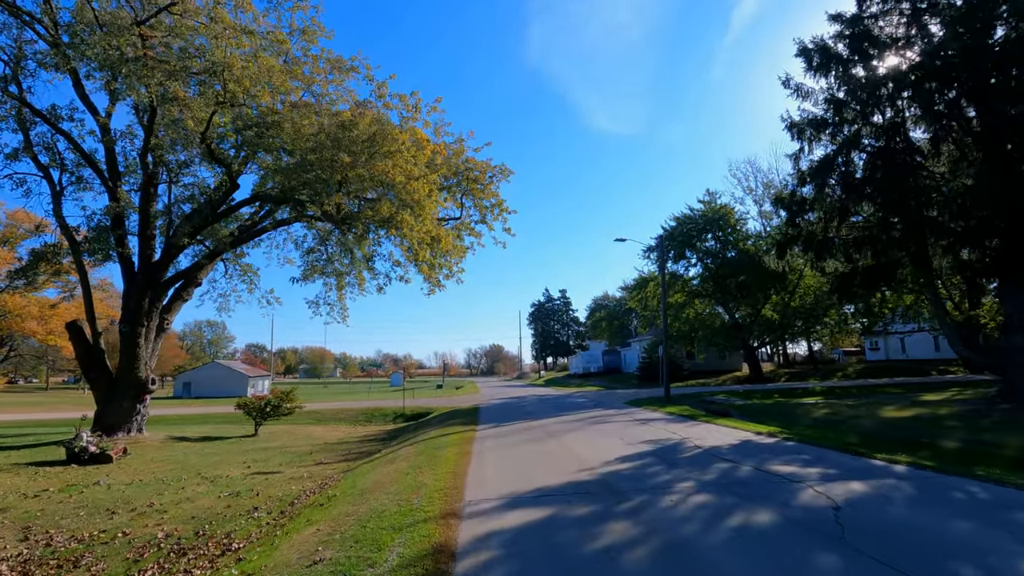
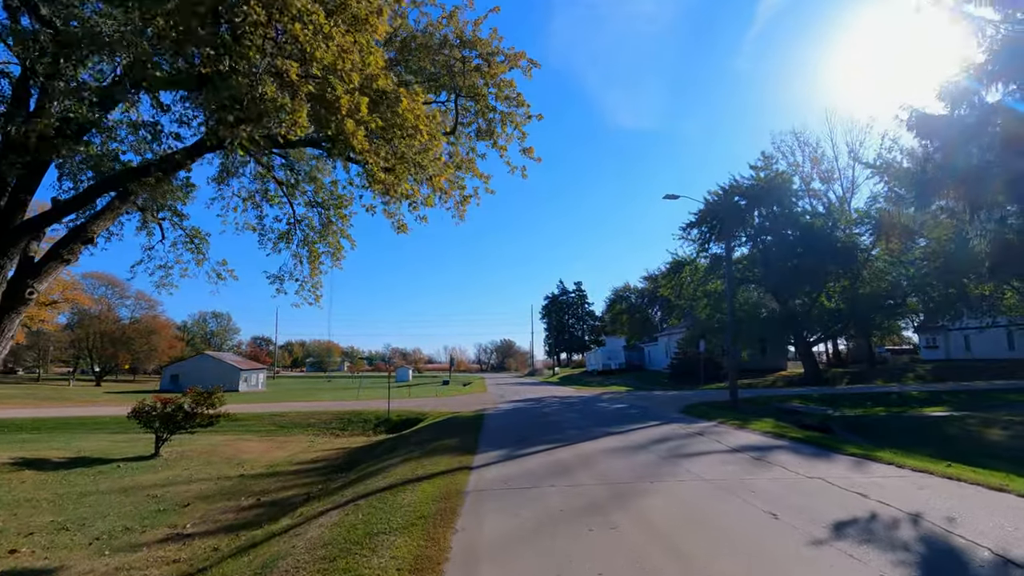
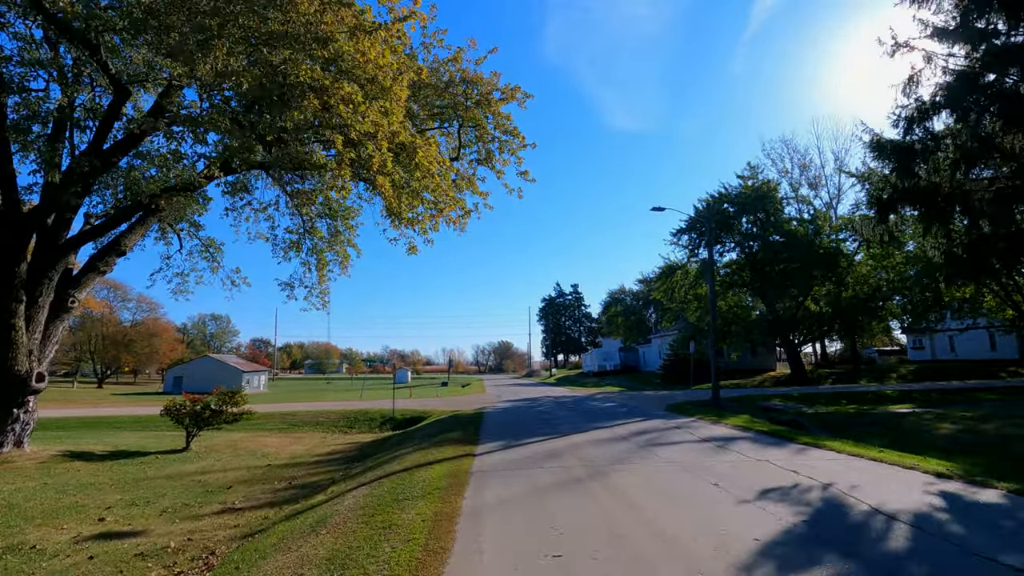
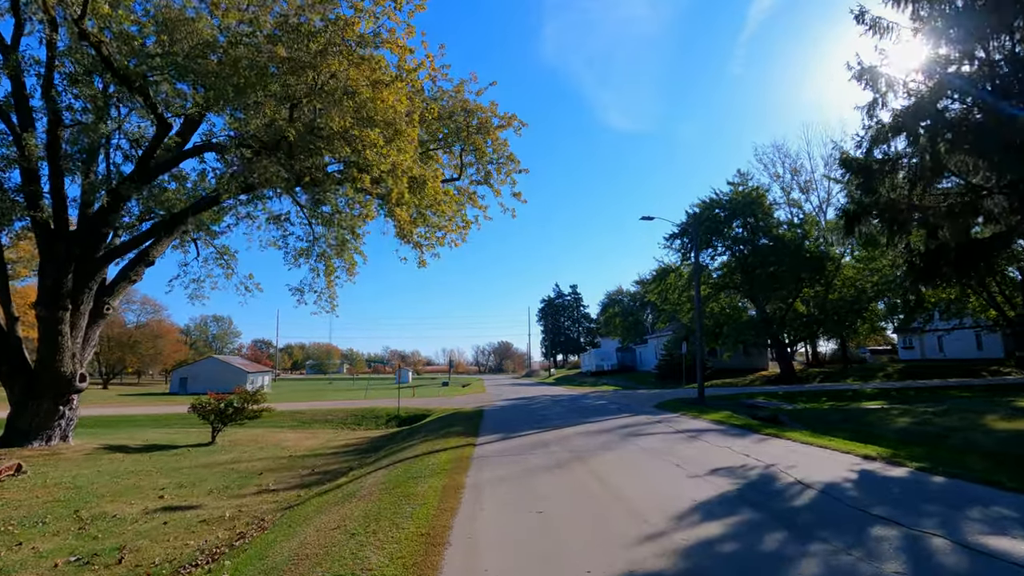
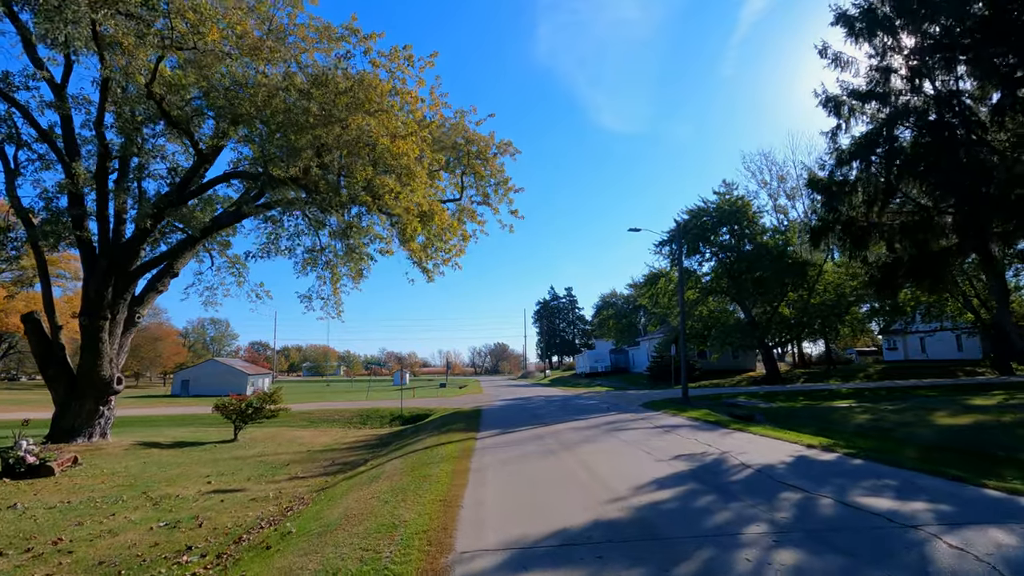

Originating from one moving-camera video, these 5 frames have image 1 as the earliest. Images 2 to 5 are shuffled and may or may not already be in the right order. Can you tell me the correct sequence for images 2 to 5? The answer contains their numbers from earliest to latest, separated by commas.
5, 4, 3, 2
